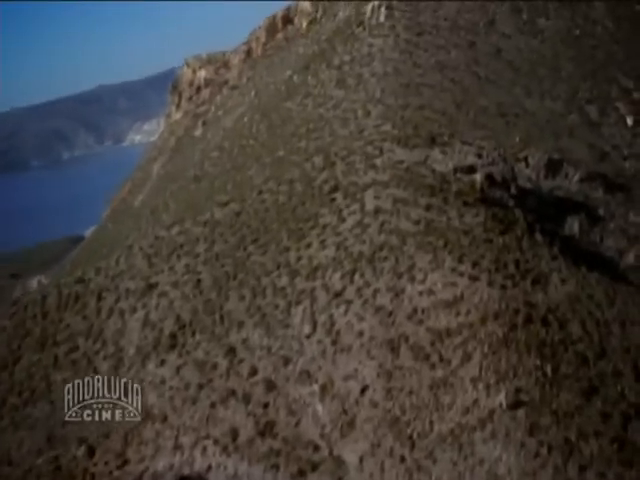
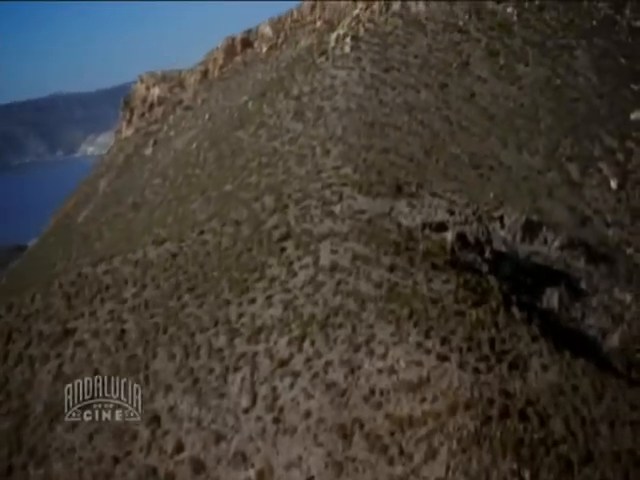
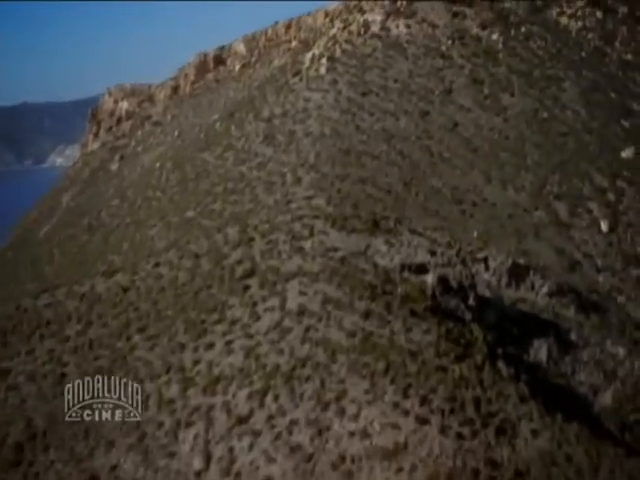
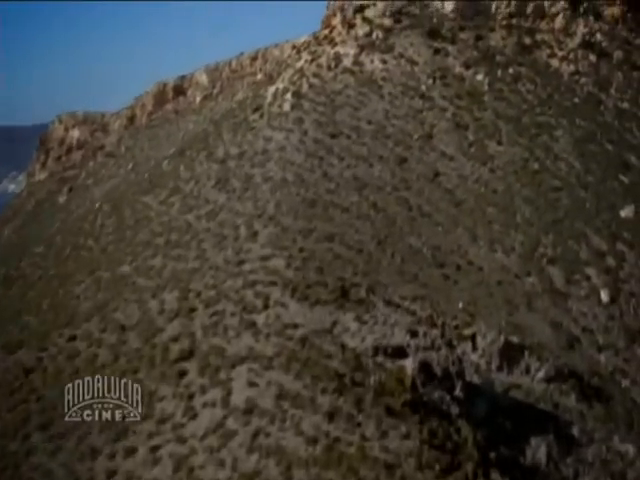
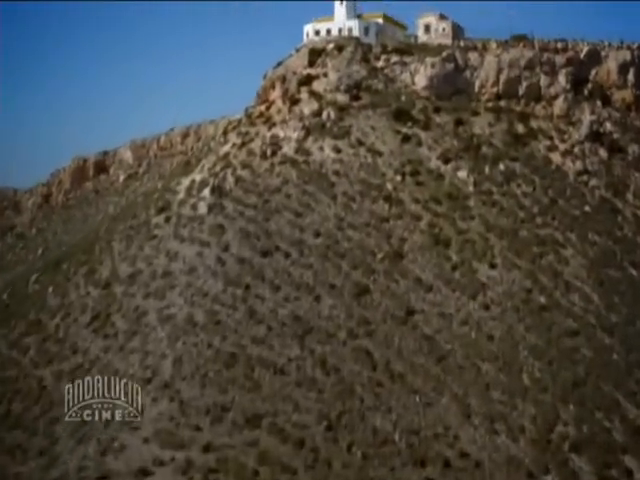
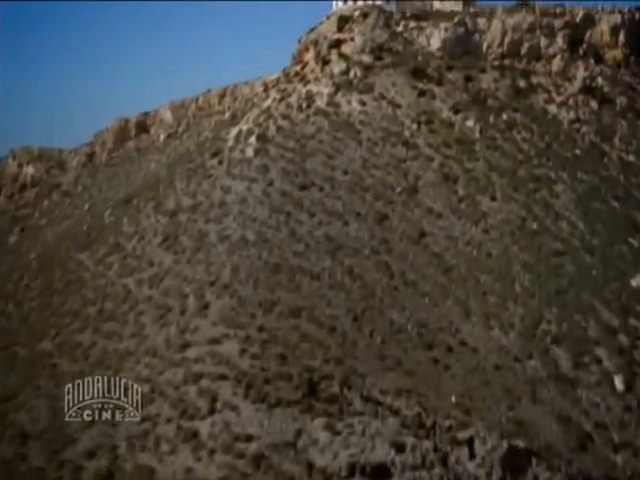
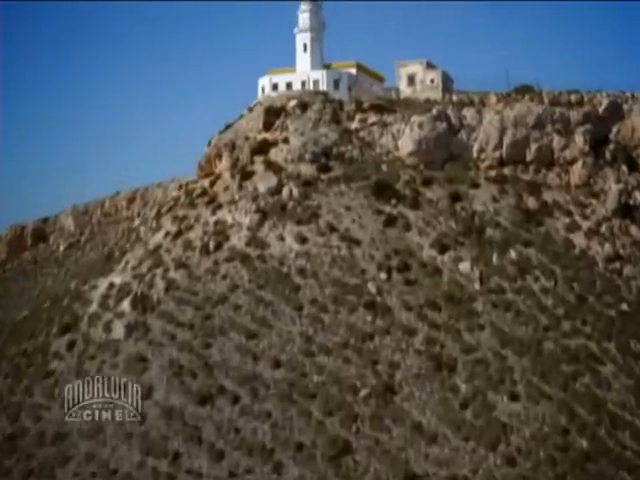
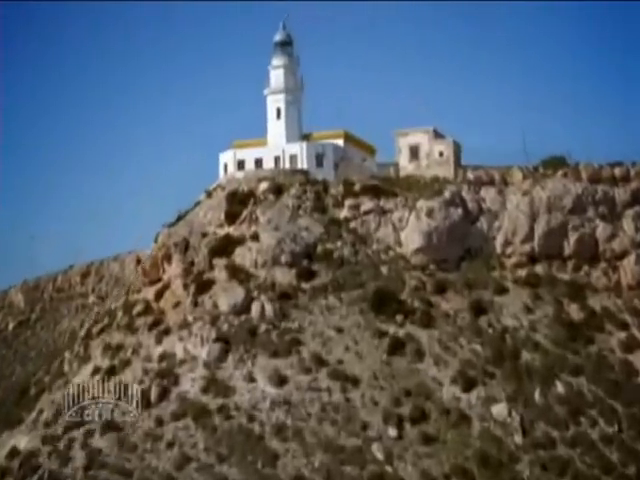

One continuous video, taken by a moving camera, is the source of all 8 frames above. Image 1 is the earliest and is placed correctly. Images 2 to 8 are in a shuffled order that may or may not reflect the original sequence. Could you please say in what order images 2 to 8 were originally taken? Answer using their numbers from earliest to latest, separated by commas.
2, 3, 4, 6, 5, 7, 8
